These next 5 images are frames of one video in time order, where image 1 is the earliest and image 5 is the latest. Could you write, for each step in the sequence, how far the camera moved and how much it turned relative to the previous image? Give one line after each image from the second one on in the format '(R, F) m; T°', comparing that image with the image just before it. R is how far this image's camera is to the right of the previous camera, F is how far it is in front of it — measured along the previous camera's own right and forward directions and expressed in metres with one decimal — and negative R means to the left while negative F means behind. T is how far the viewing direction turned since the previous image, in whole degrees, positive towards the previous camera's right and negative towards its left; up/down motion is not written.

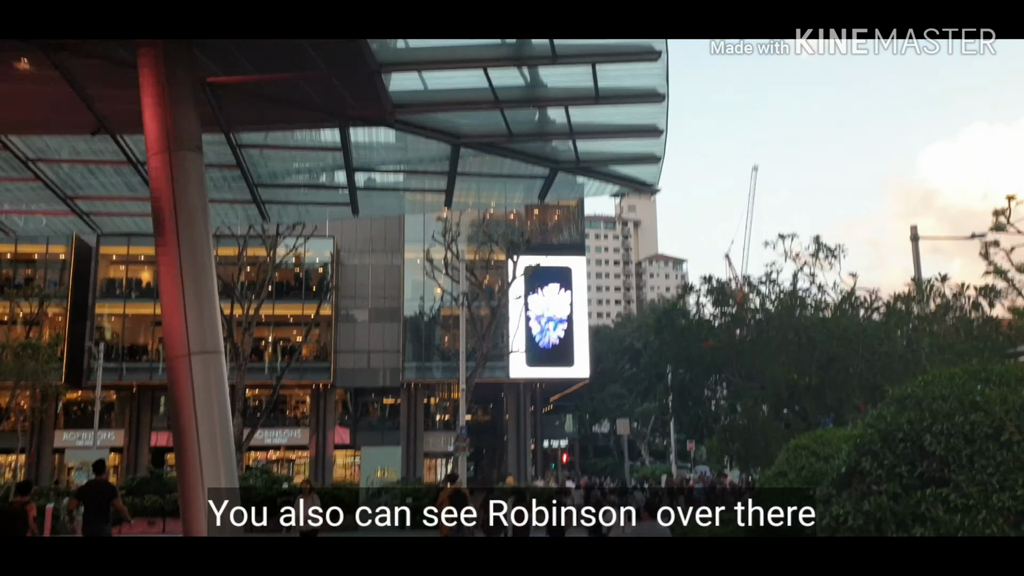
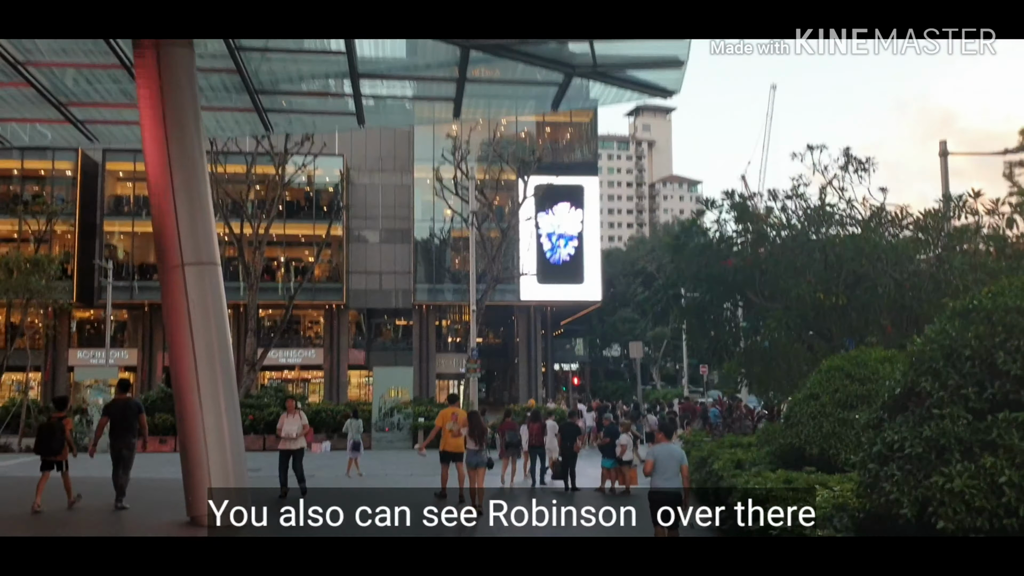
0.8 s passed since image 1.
(0.0, +0.6) m; -1°
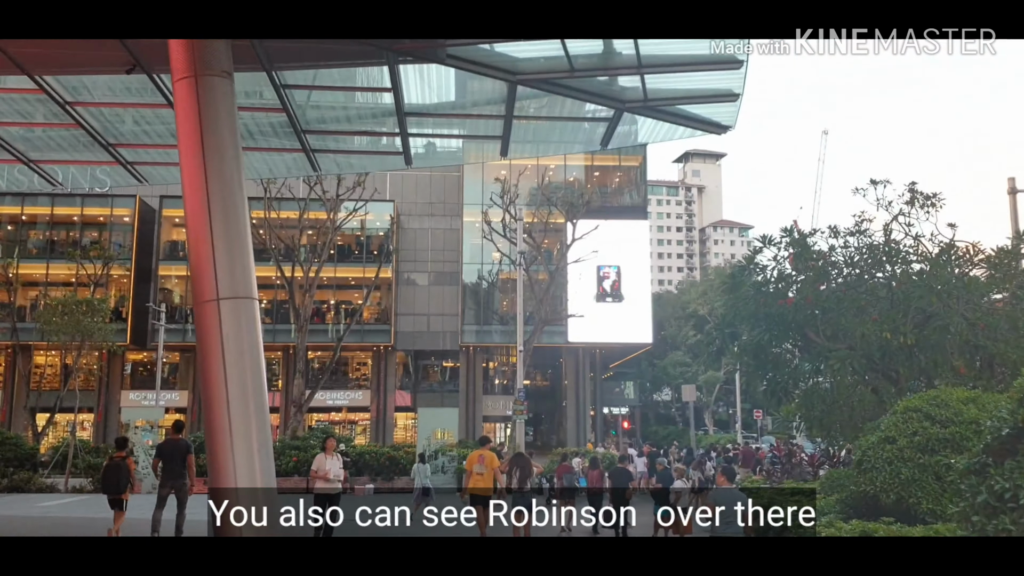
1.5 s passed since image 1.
(0.0, +0.4) m; -3°
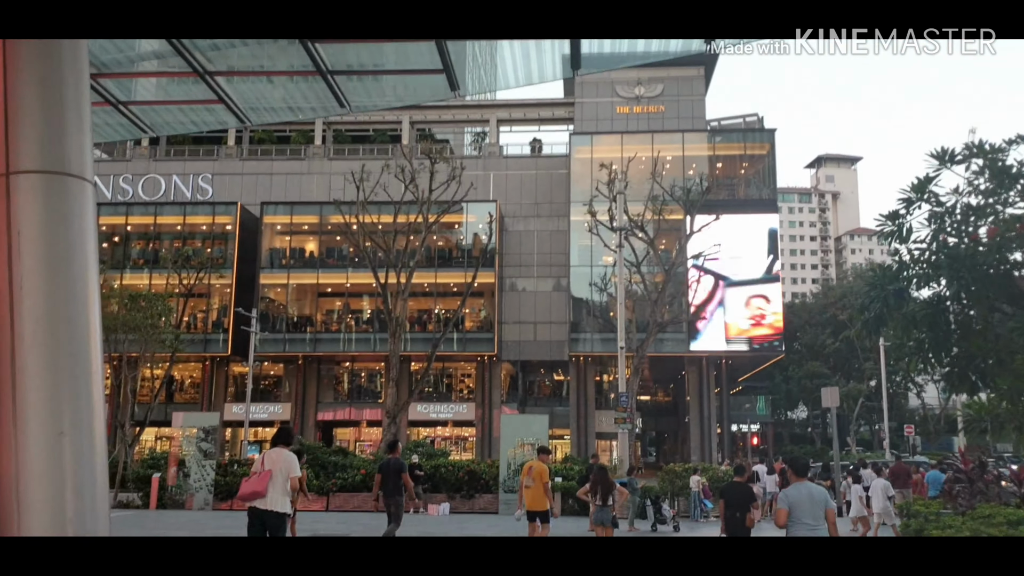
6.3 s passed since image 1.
(+0.7, +3.7) m; -8°
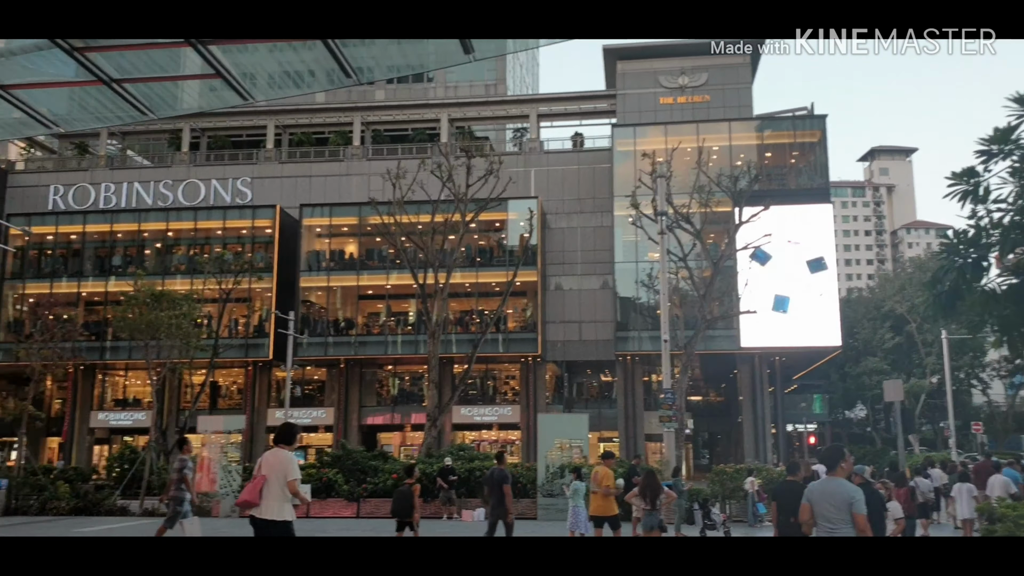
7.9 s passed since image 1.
(+0.3, +1.1) m; -3°
